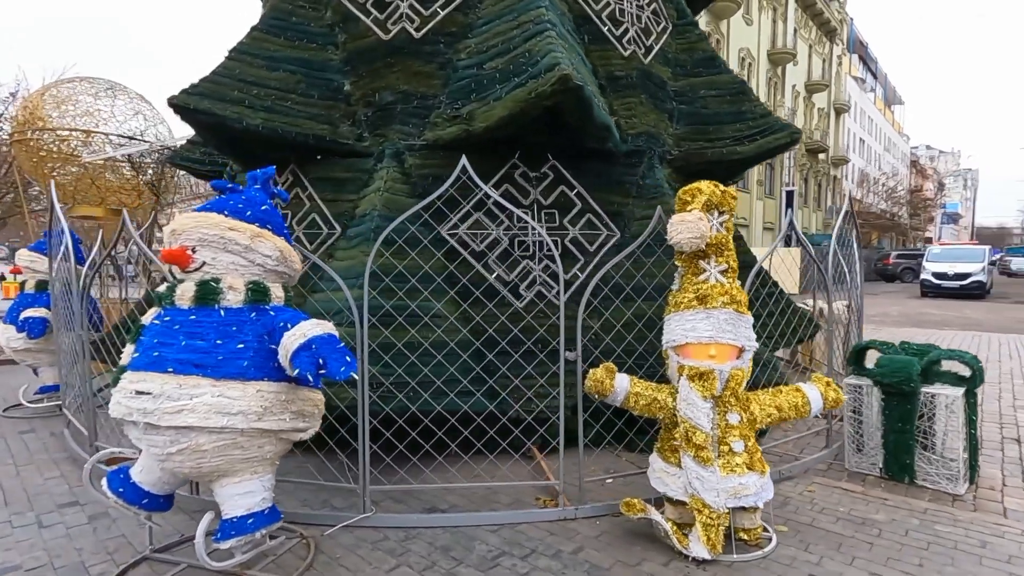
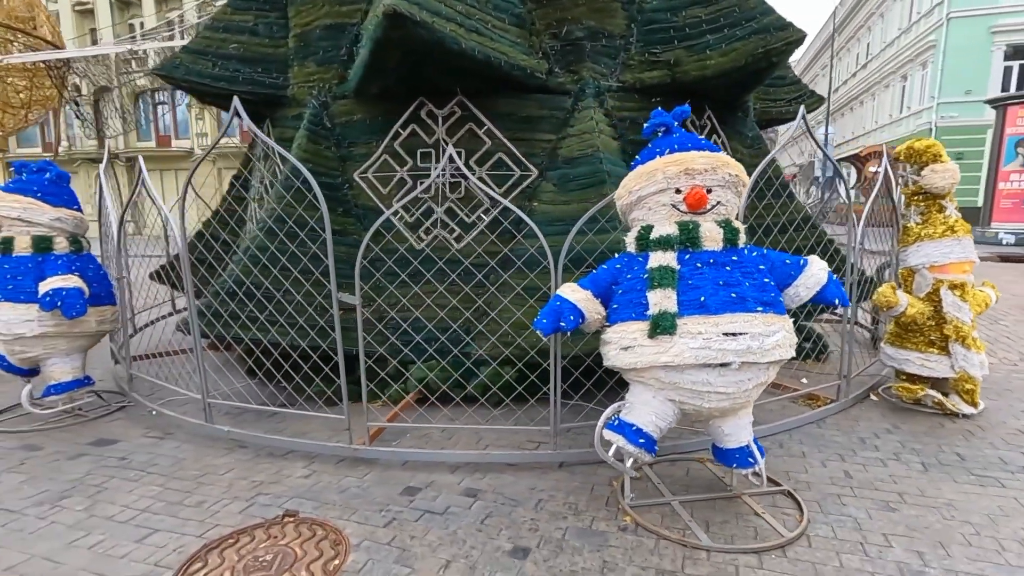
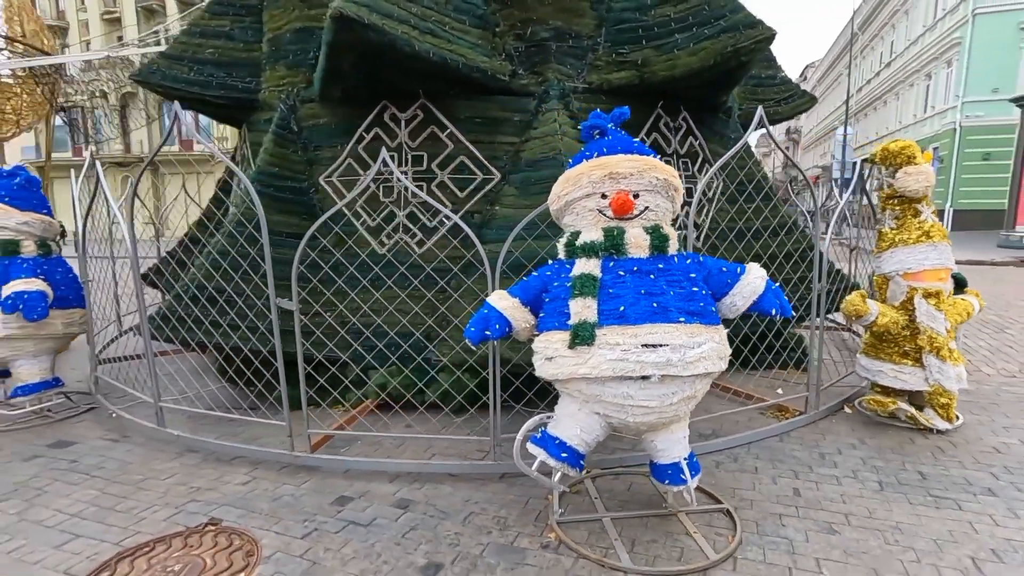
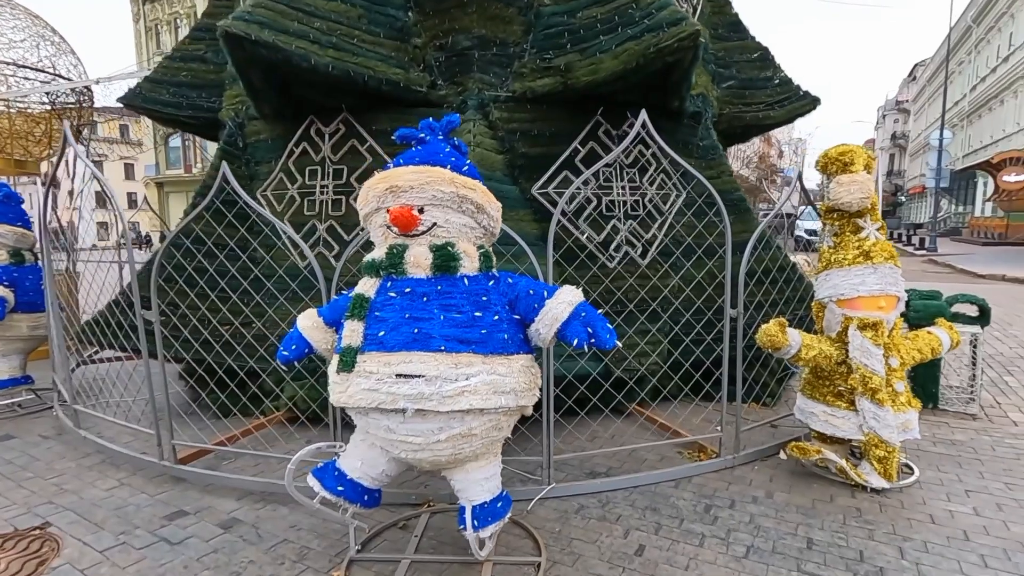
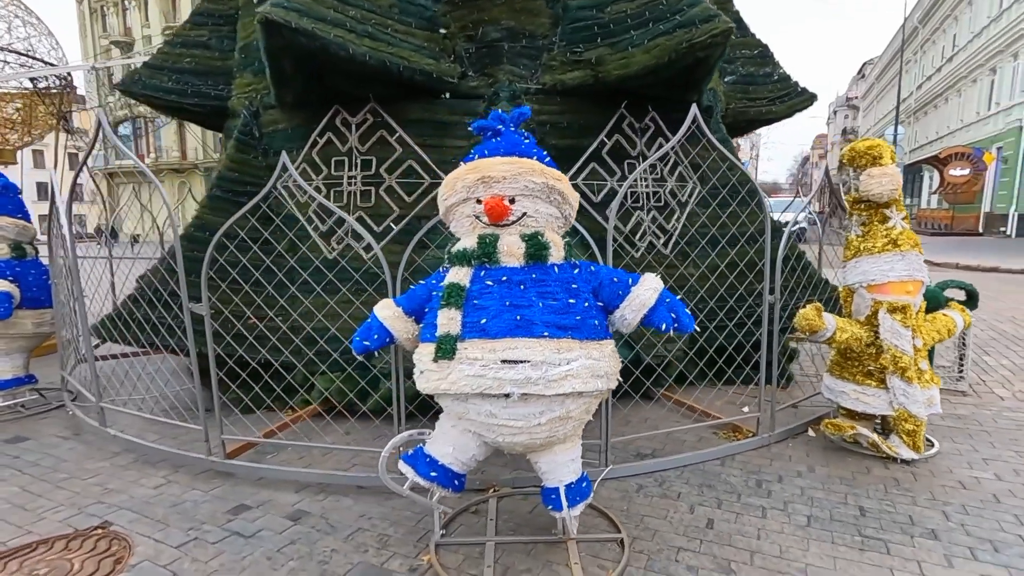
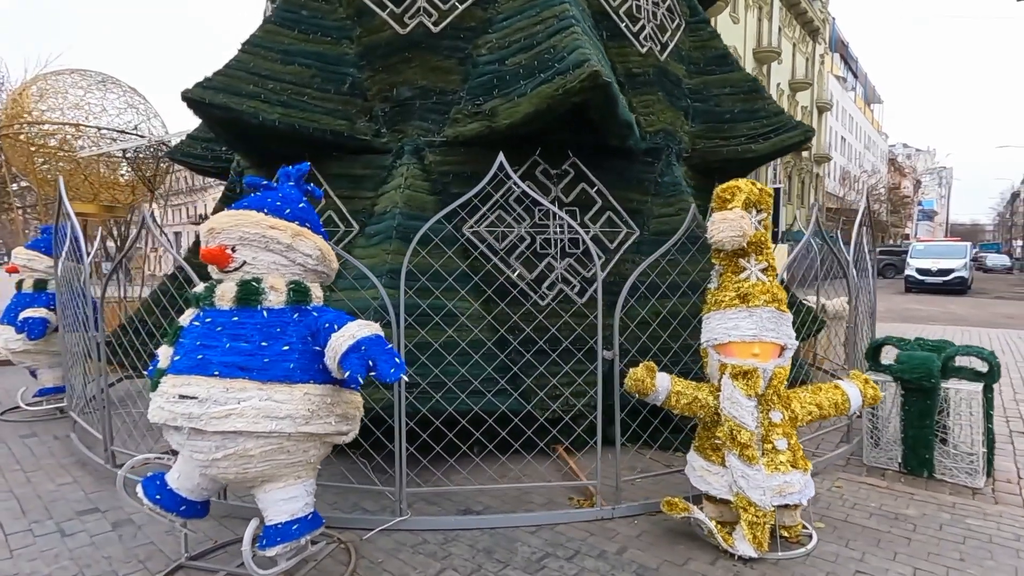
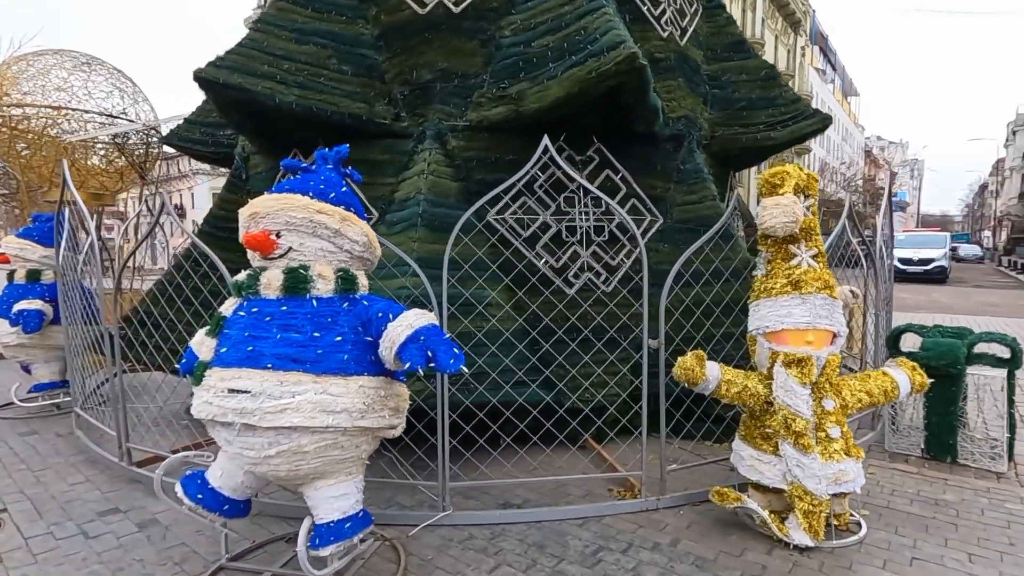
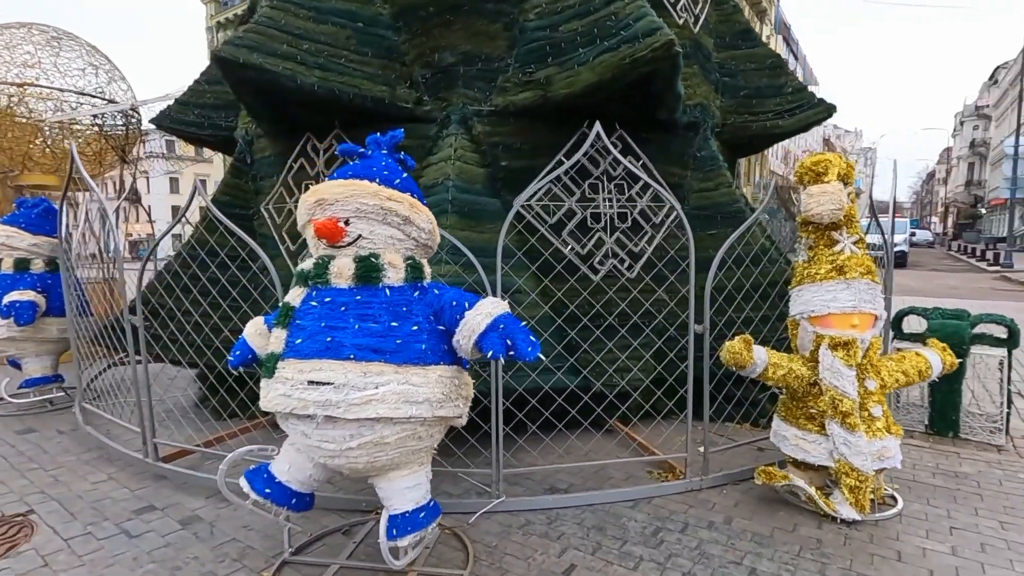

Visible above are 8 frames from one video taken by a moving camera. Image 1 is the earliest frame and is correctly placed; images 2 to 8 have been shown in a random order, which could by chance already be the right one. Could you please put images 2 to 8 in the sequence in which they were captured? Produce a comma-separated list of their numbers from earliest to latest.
6, 7, 8, 4, 5, 3, 2
